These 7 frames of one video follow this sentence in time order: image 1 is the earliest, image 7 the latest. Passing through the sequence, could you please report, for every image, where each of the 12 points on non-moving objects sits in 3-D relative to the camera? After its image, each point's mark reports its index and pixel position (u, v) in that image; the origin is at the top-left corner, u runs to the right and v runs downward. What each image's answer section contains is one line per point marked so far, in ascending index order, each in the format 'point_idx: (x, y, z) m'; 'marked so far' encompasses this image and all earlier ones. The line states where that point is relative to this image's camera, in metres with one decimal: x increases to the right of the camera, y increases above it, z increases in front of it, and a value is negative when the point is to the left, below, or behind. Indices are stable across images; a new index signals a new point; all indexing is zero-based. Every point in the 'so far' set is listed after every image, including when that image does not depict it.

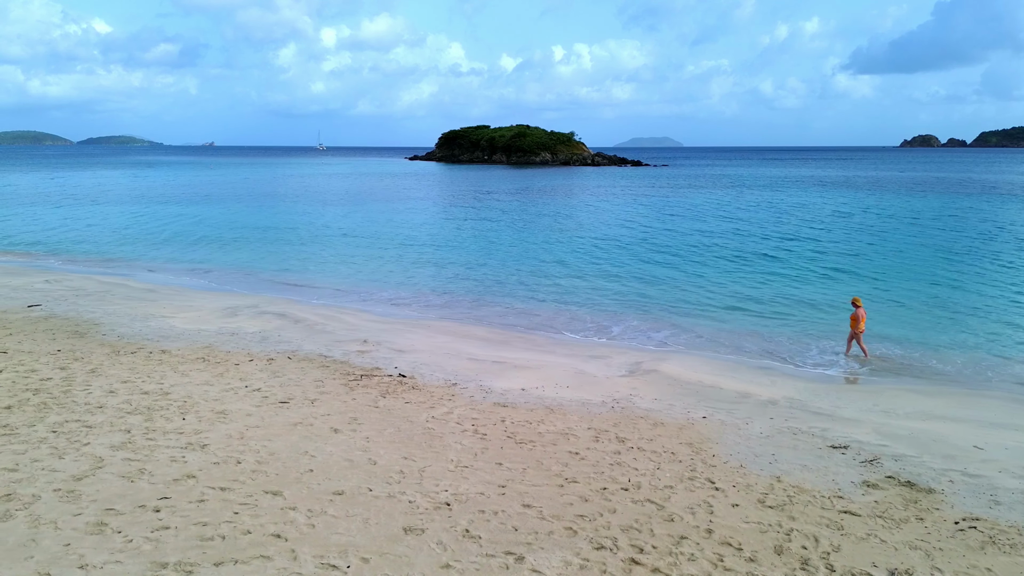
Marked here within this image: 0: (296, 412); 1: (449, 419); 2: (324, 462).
0: (-2.1, -1.2, +7.5) m
1: (-0.6, -1.3, +7.5) m
2: (-1.5, -1.4, +6.0) m
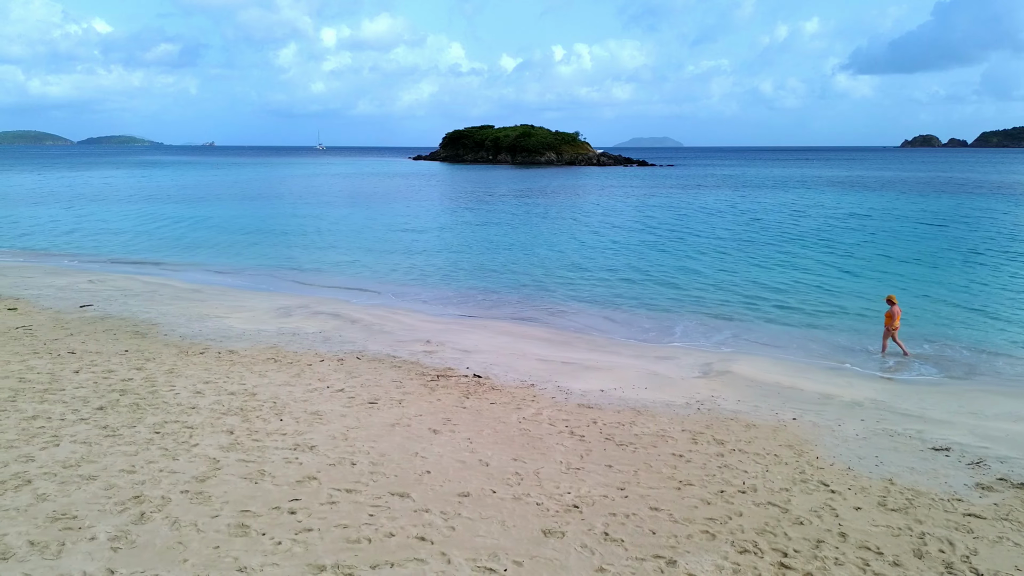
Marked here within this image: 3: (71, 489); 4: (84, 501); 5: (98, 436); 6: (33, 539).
0: (-1.2, -1.2, +7.4) m
1: (+0.3, -1.3, +7.5) m
2: (-0.6, -1.4, +6.0) m
3: (-3.1, -1.4, +5.3) m
4: (-2.9, -1.4, +5.1) m
5: (-3.5, -1.3, +6.4) m
6: (-2.9, -1.5, +4.5) m
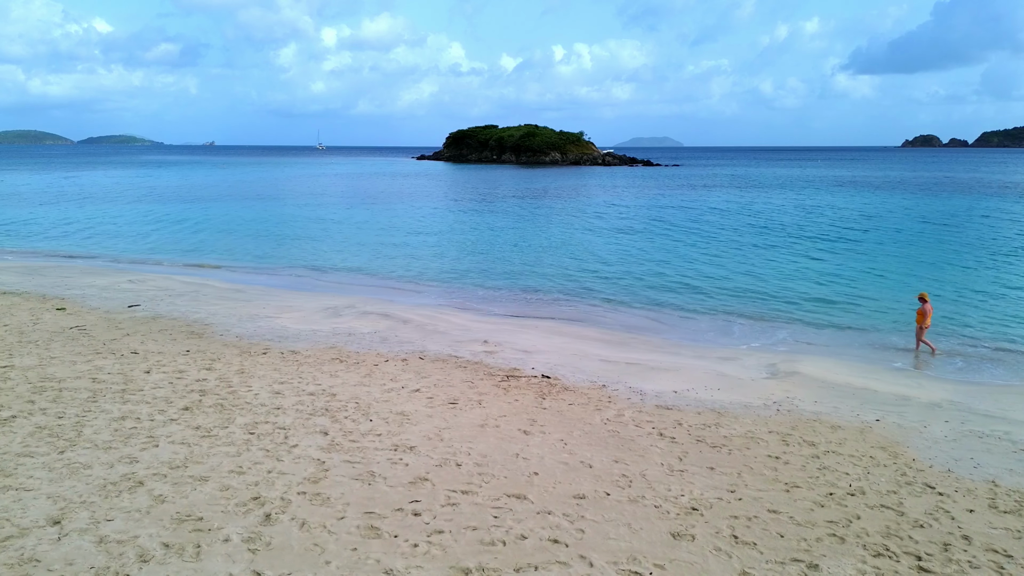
0: (-0.4, -1.2, +7.4) m
1: (+1.1, -1.3, +7.5) m
2: (+0.2, -1.4, +5.9) m
3: (-2.3, -1.4, +5.2) m
4: (-2.1, -1.4, +5.1) m
5: (-2.7, -1.3, +6.4) m
6: (-2.1, -1.5, +4.5) m
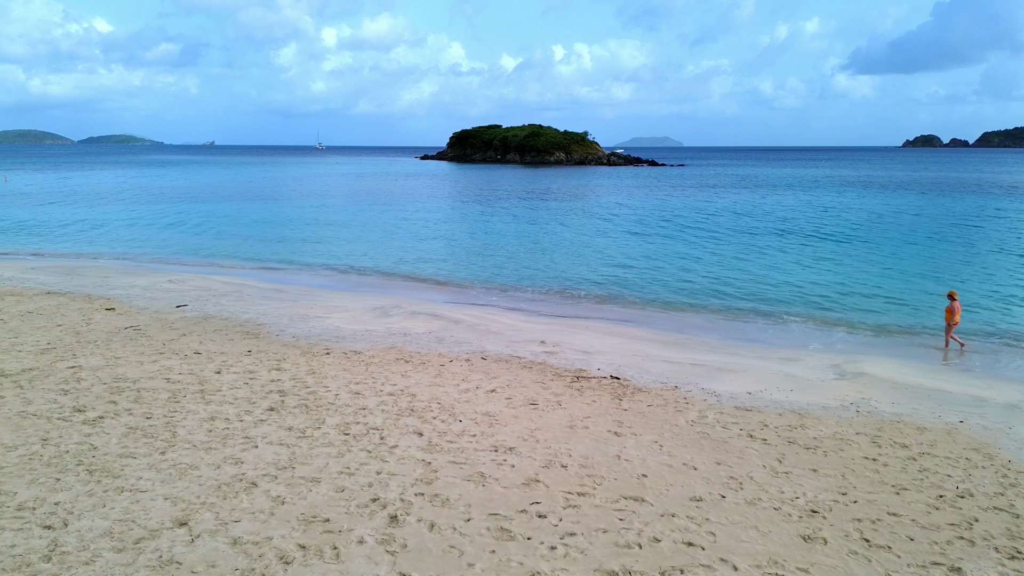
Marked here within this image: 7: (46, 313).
0: (+0.4, -1.2, +7.4) m
1: (+1.9, -1.3, +7.4) m
2: (+1.1, -1.4, +5.9) m
3: (-1.4, -1.4, +5.2) m
4: (-1.3, -1.4, +5.0) m
5: (-1.9, -1.3, +6.3) m
6: (-1.2, -1.5, +4.5) m
7: (-7.7, -0.4, +12.5) m
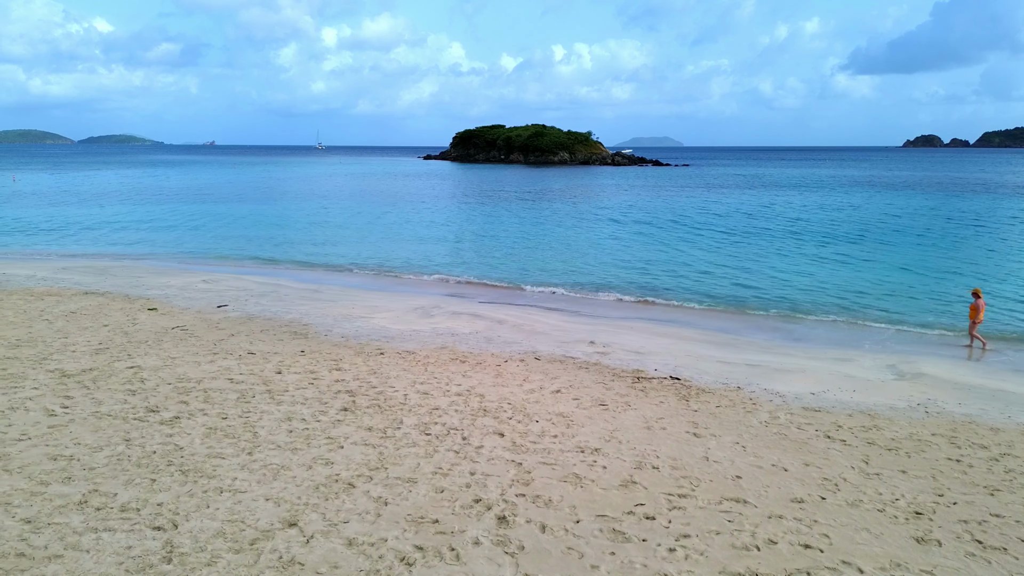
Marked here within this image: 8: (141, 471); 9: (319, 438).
0: (+1.1, -1.2, +7.3) m
1: (+2.7, -1.3, +7.4) m
2: (+1.8, -1.4, +5.9) m
3: (-0.8, -1.4, +5.2) m
4: (-0.6, -1.4, +5.0) m
5: (-1.2, -1.3, +6.3) m
6: (-0.6, -1.5, +4.5) m
7: (-7.0, -0.4, +12.5) m
8: (-2.8, -1.4, +5.6) m
9: (-1.6, -1.3, +6.3) m
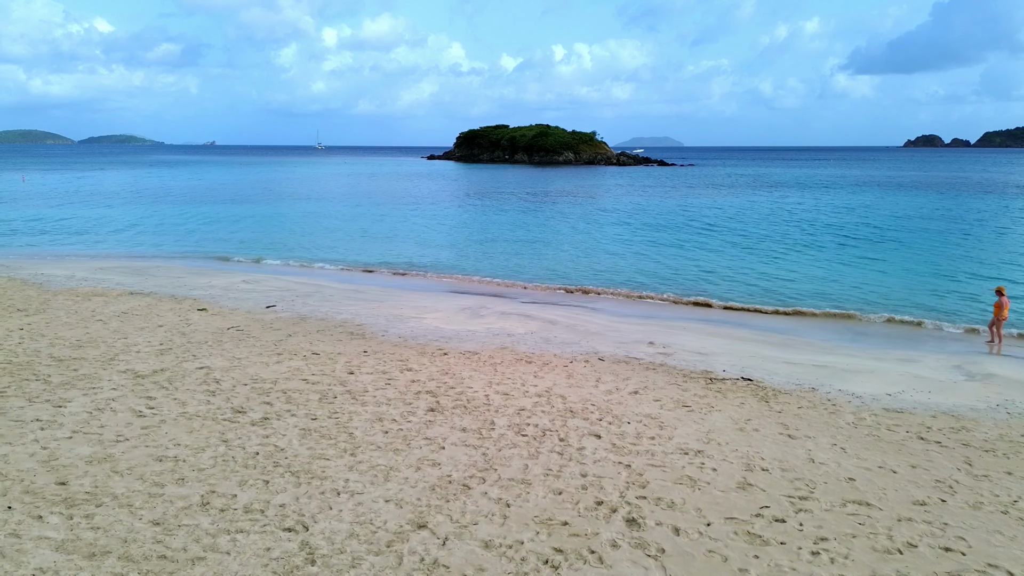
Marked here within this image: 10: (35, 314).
0: (+2.0, -1.2, +7.3) m
1: (+3.5, -1.3, +7.3) m
2: (+2.6, -1.4, +5.8) m
3: (+0.1, -1.4, +5.2) m
4: (+0.3, -1.4, +5.0) m
5: (-0.3, -1.3, +6.3) m
6: (+0.3, -1.5, +4.4) m
7: (-6.2, -0.4, +12.5) m
8: (-1.9, -1.4, +5.6) m
9: (-0.8, -1.3, +6.3) m
10: (-7.8, -0.4, +12.2) m
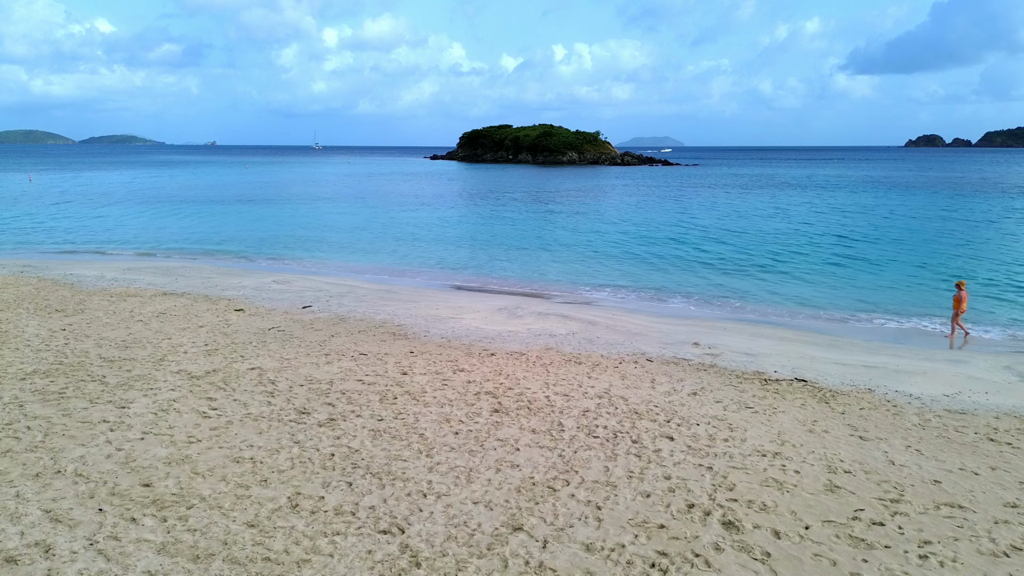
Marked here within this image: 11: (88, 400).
0: (+2.6, -1.2, +7.3) m
1: (+4.1, -1.3, +7.3) m
2: (+3.2, -1.4, +5.8) m
3: (+0.7, -1.4, +5.1) m
4: (+0.9, -1.5, +5.0) m
5: (+0.3, -1.3, +6.3) m
6: (+0.9, -1.5, +4.4) m
7: (-5.5, -0.4, +12.5) m
8: (-1.3, -1.4, +5.5) m
9: (-0.2, -1.3, +6.3) m
10: (-7.1, -0.4, +12.2) m
11: (-4.2, -1.1, +7.4) m
